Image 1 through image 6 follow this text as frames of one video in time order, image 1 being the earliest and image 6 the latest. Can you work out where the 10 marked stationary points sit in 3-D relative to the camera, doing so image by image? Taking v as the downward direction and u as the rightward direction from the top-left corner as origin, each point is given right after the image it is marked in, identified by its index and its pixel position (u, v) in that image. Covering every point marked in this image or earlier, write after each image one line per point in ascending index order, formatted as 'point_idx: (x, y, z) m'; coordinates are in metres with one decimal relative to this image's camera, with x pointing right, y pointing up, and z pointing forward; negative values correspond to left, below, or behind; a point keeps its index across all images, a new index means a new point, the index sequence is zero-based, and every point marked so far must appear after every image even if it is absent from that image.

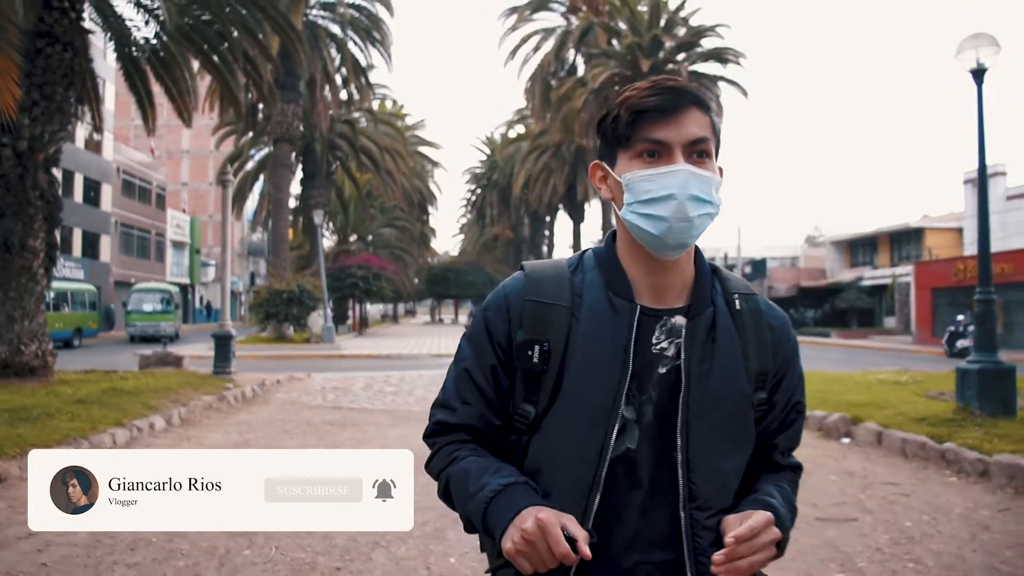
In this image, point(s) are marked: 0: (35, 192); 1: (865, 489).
0: (-7.5, +1.5, +12.7) m
1: (+2.9, -1.6, +6.6) m
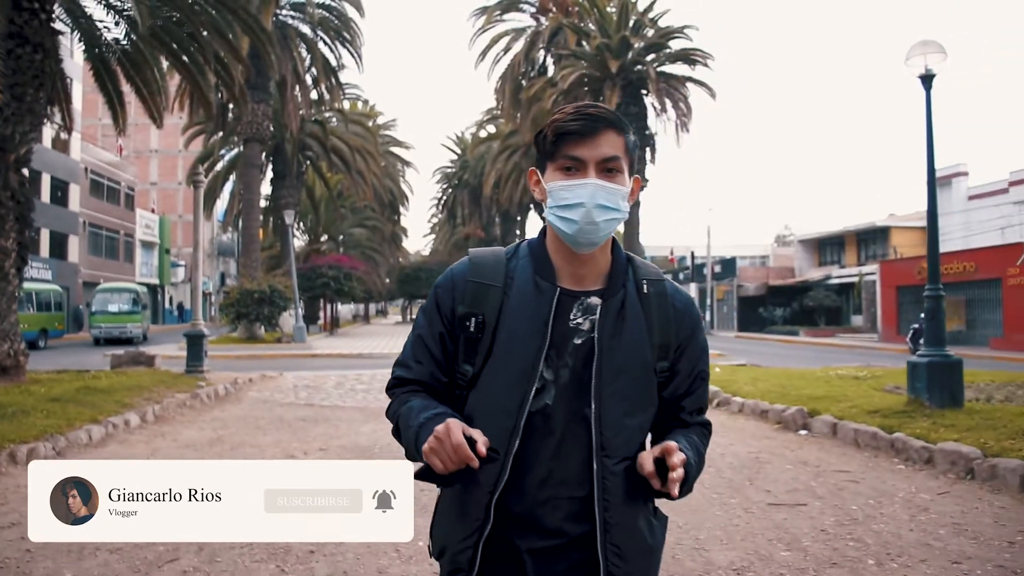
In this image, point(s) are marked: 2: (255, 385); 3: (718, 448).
0: (-7.9, +1.5, +12.7) m
1: (+2.6, -1.6, +7.0) m
2: (-4.8, -1.8, +15.3) m
3: (+2.1, -1.7, +8.4) m
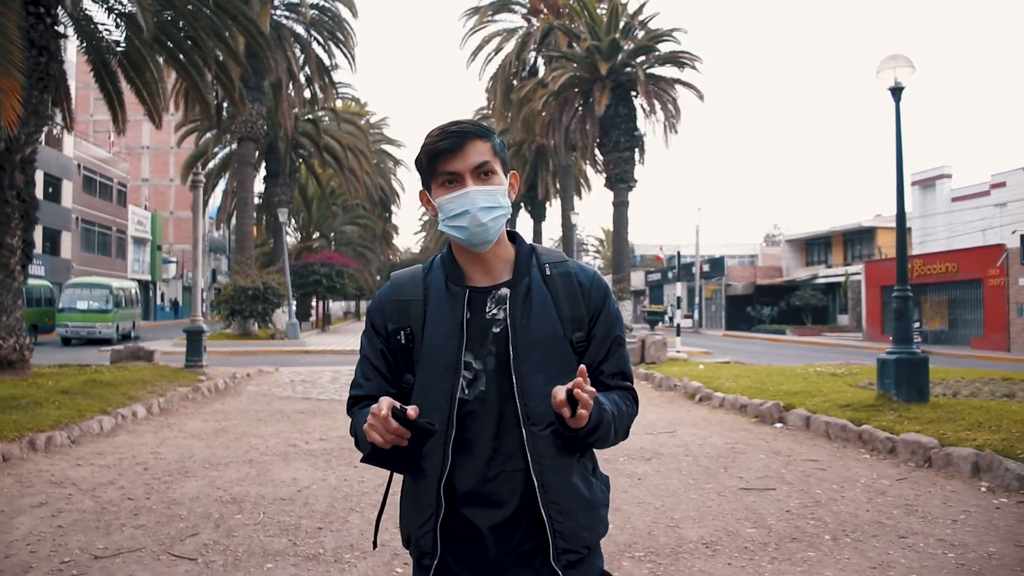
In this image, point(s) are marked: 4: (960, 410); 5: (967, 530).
0: (-8.1, +1.6, +13.0) m
1: (+2.5, -1.6, +7.5) m
2: (-5.0, -1.8, +15.7) m
3: (+2.0, -1.7, +8.9) m
4: (+4.7, -1.3, +8.6) m
5: (+2.9, -1.5, +5.2) m
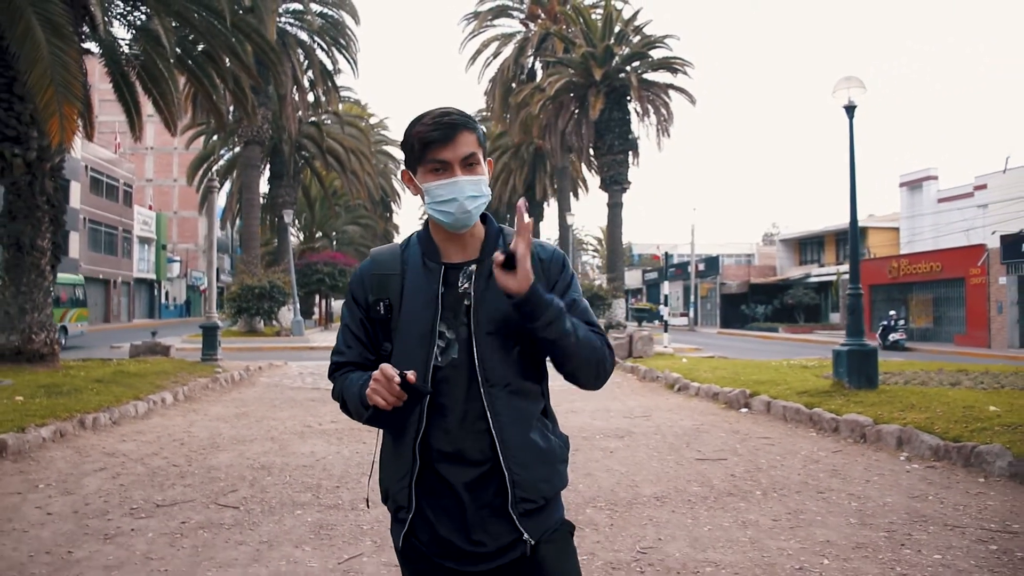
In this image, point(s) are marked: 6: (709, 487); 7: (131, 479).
0: (-8.2, +1.6, +14.1) m
1: (+2.4, -1.6, +8.6) m
2: (-5.1, -1.7, +16.8) m
3: (+1.9, -1.6, +9.9) m
4: (+4.6, -1.3, +9.6) m
5: (+2.8, -1.5, +6.3) m
6: (+1.6, -1.6, +6.4) m
7: (-3.1, -1.6, +6.6) m
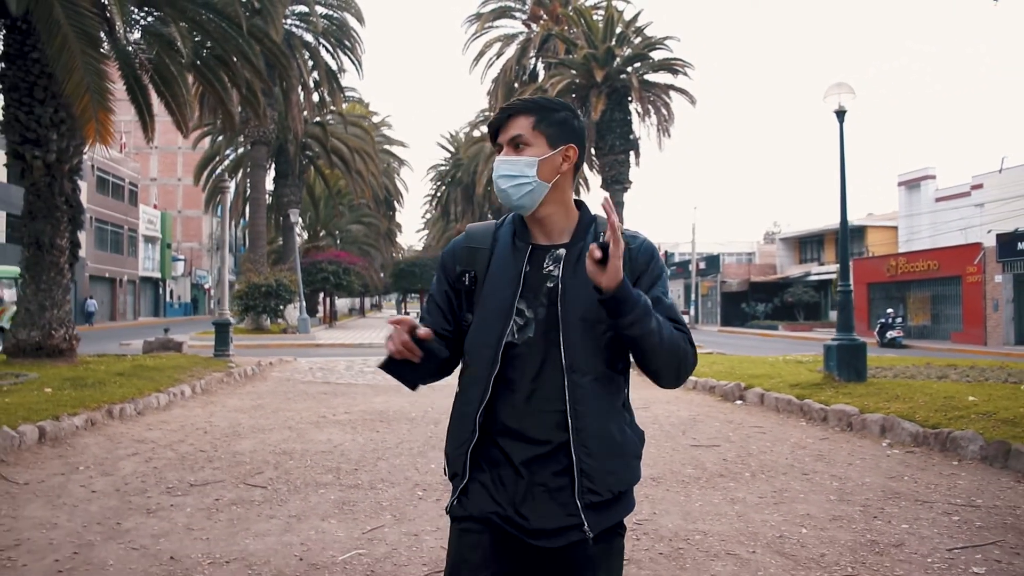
0: (-8.1, +1.6, +14.6) m
1: (+2.5, -1.6, +9.0) m
2: (-5.0, -1.7, +17.2) m
3: (+2.0, -1.6, +10.4) m
4: (+4.7, -1.2, +10.1) m
5: (+2.8, -1.5, +6.7) m
6: (+1.6, -1.5, +6.9) m
7: (-3.1, -1.5, +7.1) m
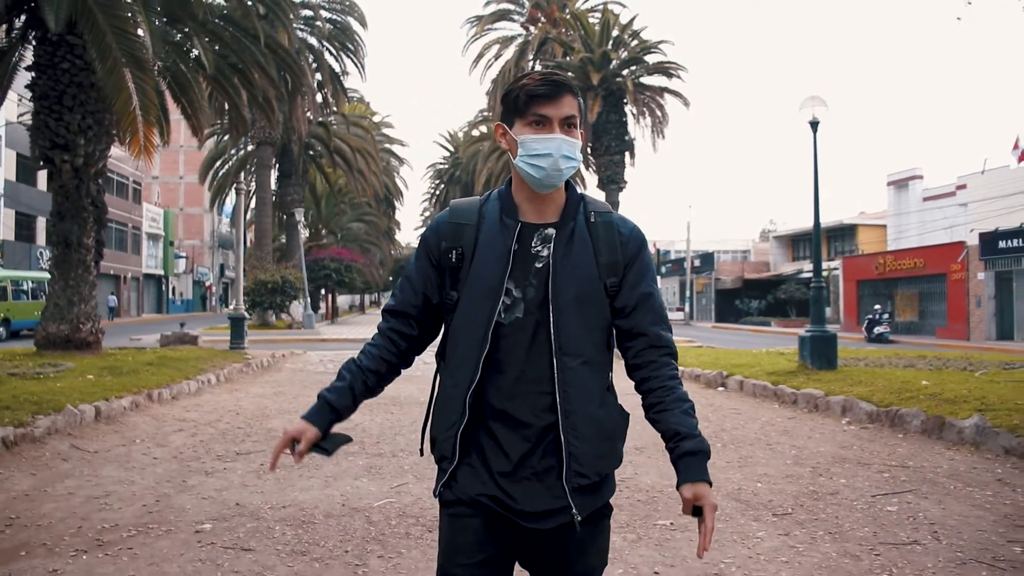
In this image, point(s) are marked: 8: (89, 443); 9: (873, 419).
0: (-8.1, +1.7, +15.5) m
1: (+2.5, -1.5, +10.0) m
2: (-5.1, -1.6, +18.2) m
3: (+2.0, -1.5, +11.4) m
4: (+4.7, -1.2, +11.1) m
5: (+2.9, -1.5, +7.7) m
6: (+1.6, -1.5, +7.9) m
7: (-3.0, -1.5, +8.1) m
8: (-3.9, -1.4, +7.4) m
9: (+3.8, -1.4, +8.5) m
